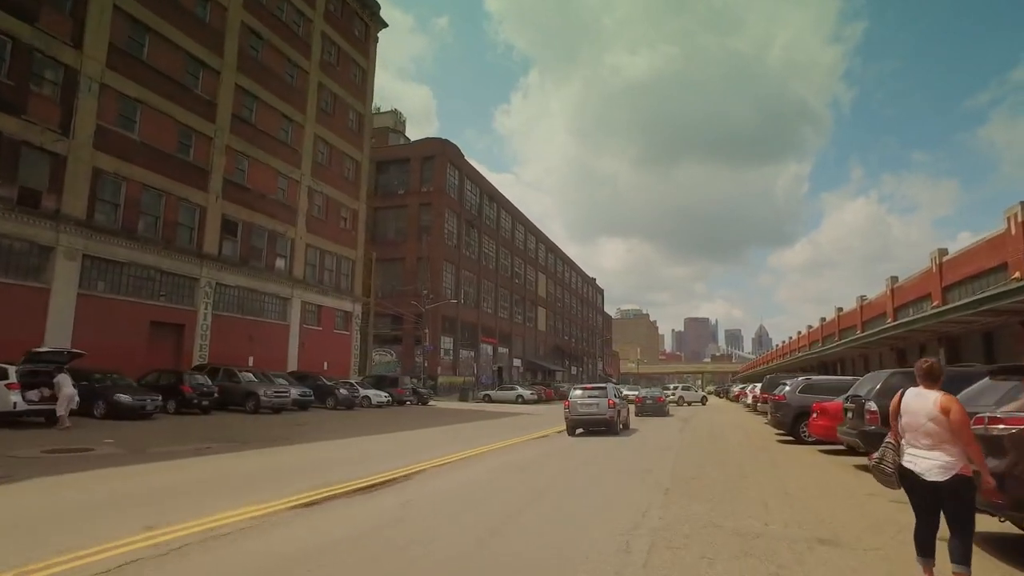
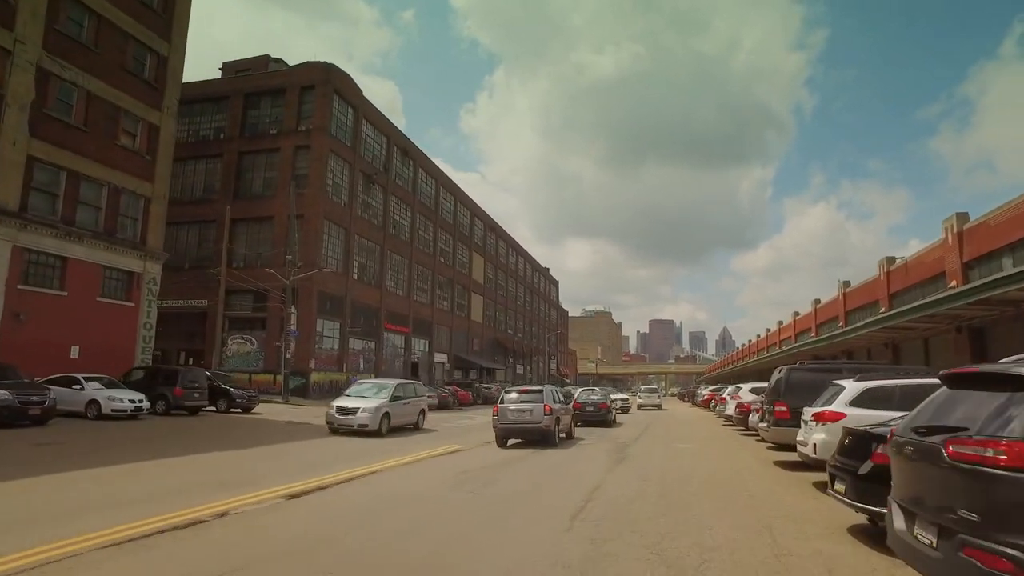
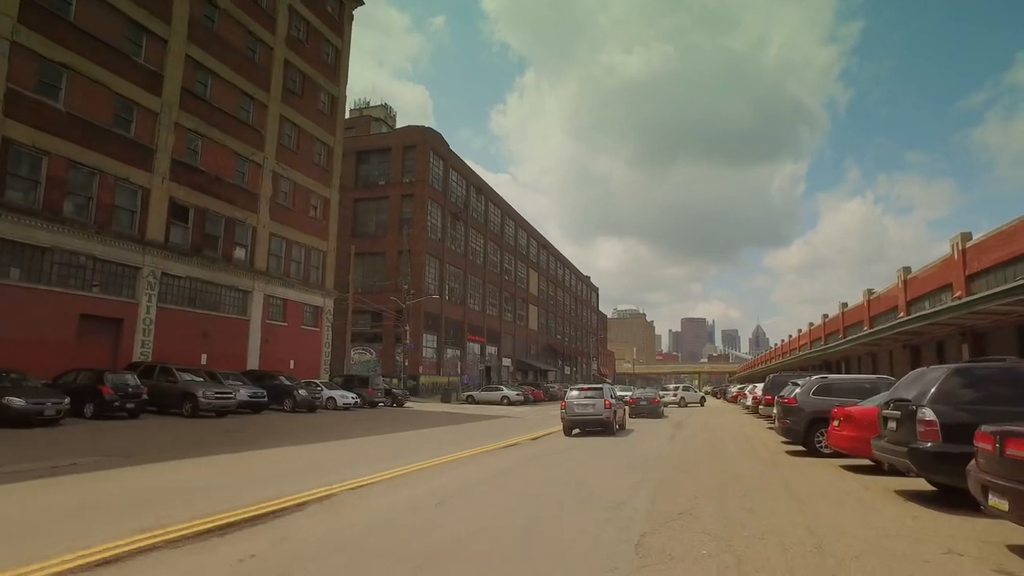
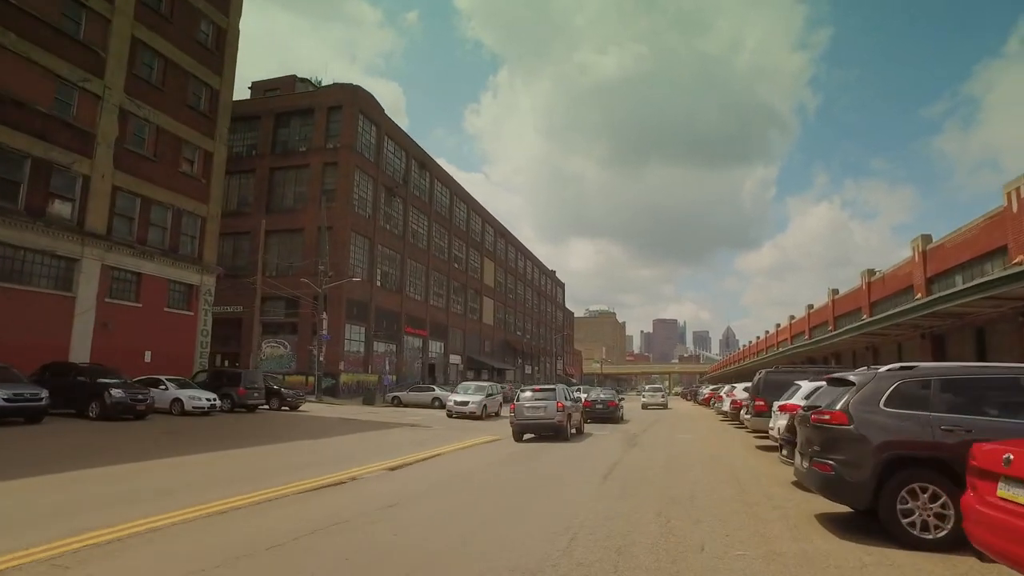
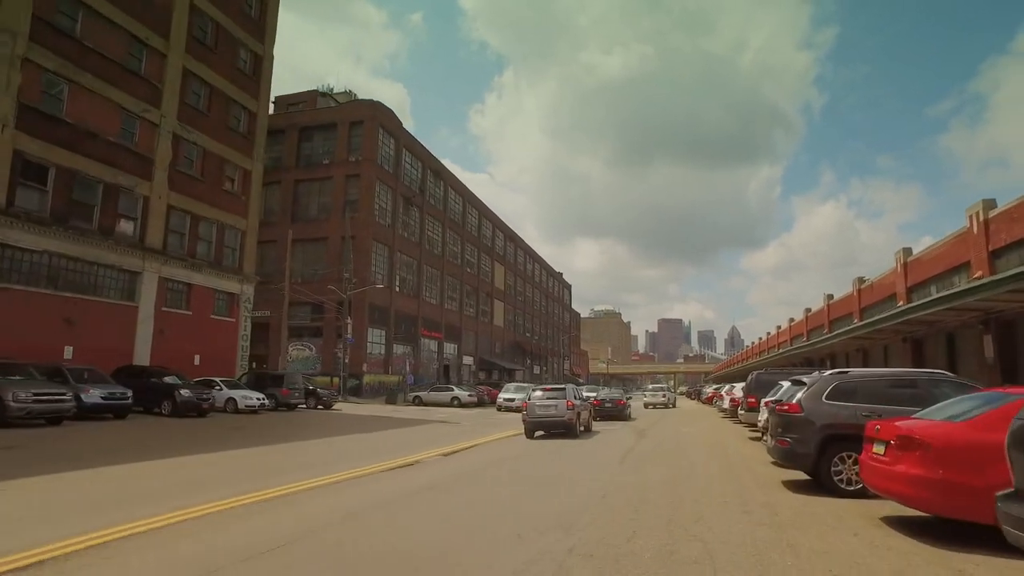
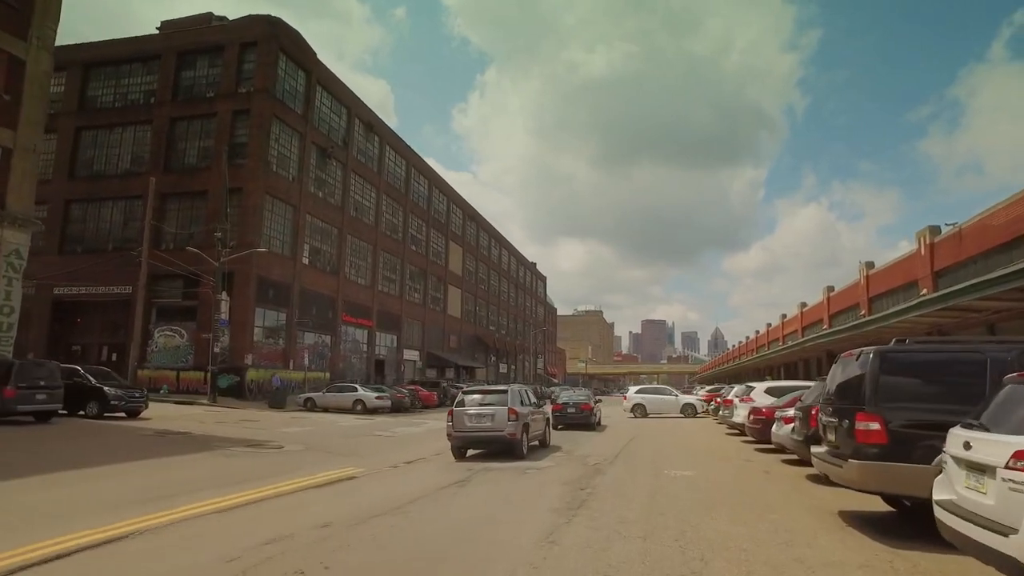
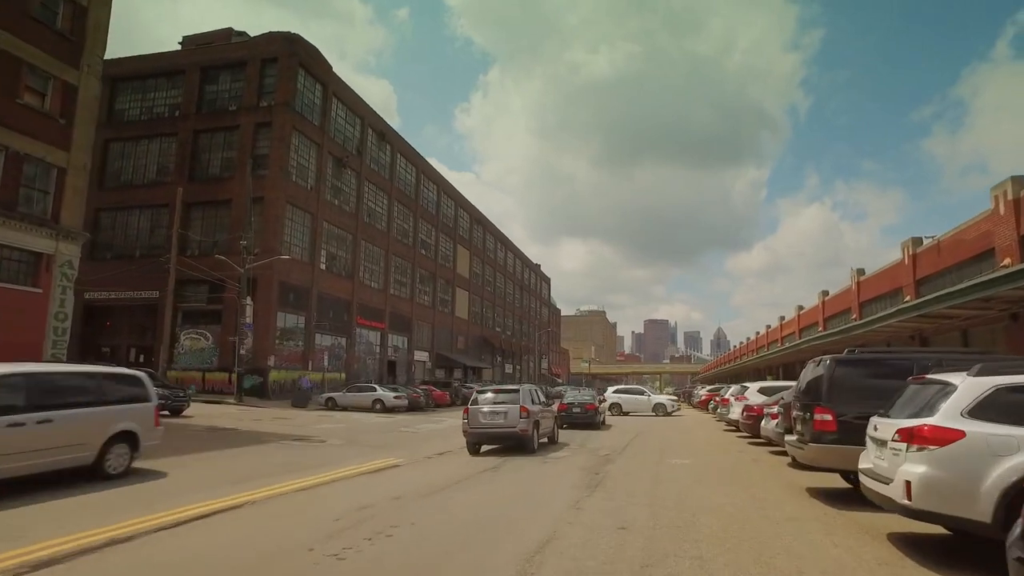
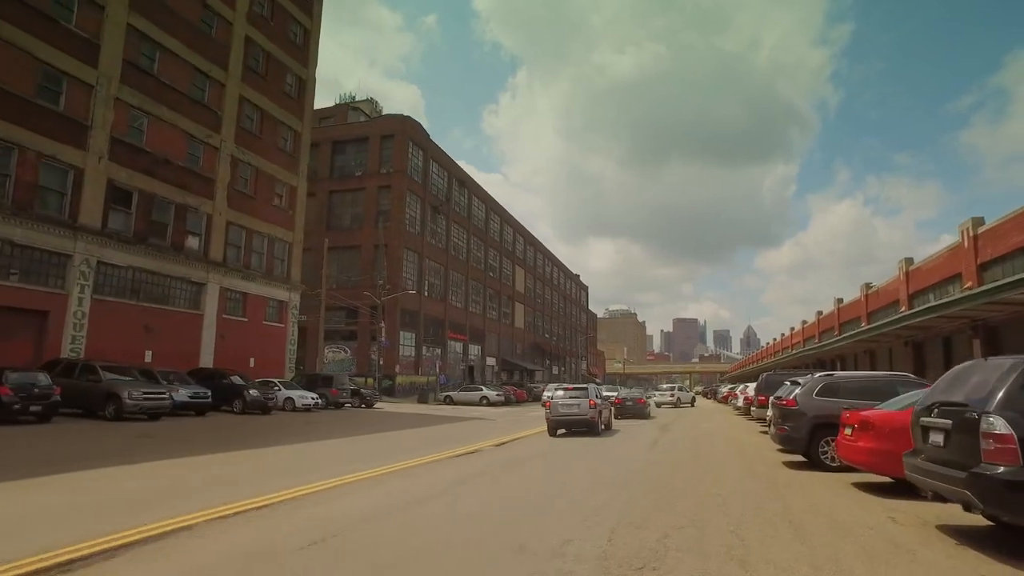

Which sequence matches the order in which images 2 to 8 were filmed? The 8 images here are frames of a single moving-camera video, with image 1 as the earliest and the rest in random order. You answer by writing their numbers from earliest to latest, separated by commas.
3, 8, 5, 4, 2, 7, 6
